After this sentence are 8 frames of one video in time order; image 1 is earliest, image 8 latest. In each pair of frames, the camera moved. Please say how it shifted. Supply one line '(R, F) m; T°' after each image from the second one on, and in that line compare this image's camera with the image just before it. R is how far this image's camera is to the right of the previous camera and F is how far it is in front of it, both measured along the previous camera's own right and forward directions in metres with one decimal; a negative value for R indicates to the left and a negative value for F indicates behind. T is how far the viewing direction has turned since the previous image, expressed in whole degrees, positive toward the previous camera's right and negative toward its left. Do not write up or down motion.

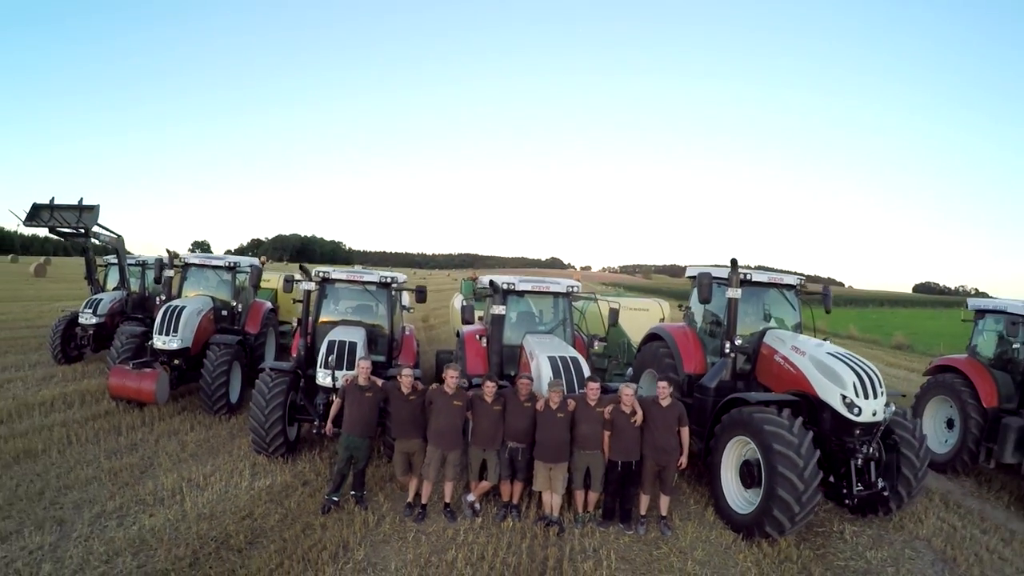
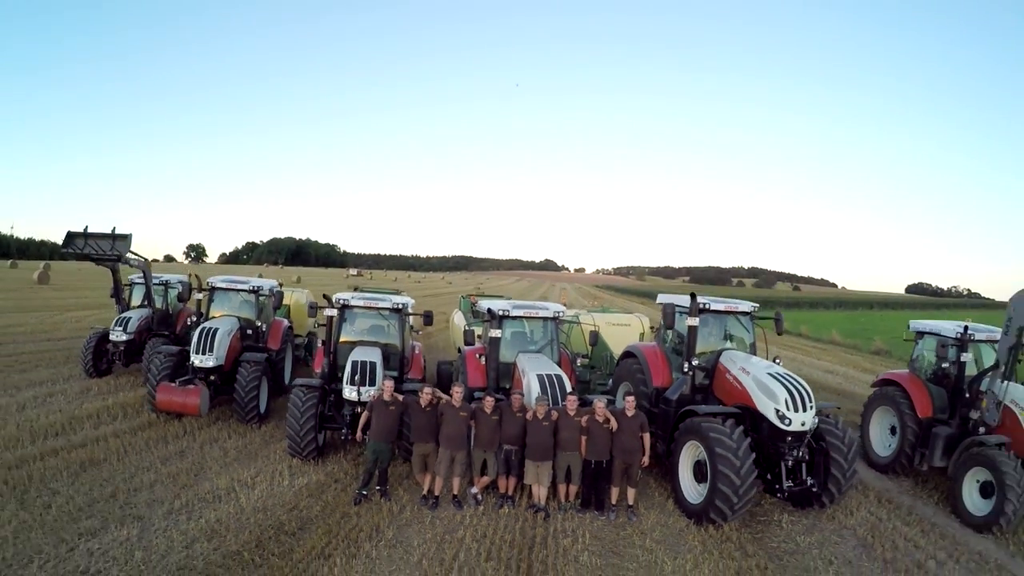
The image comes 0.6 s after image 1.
(0.0, -0.9) m; 0°
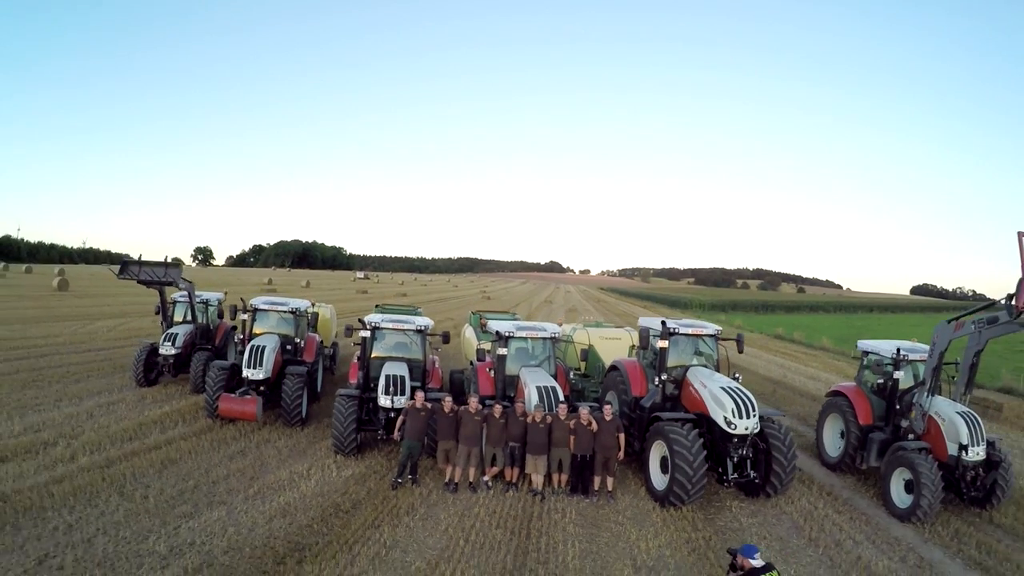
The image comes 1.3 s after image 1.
(0.0, -1.3) m; 0°
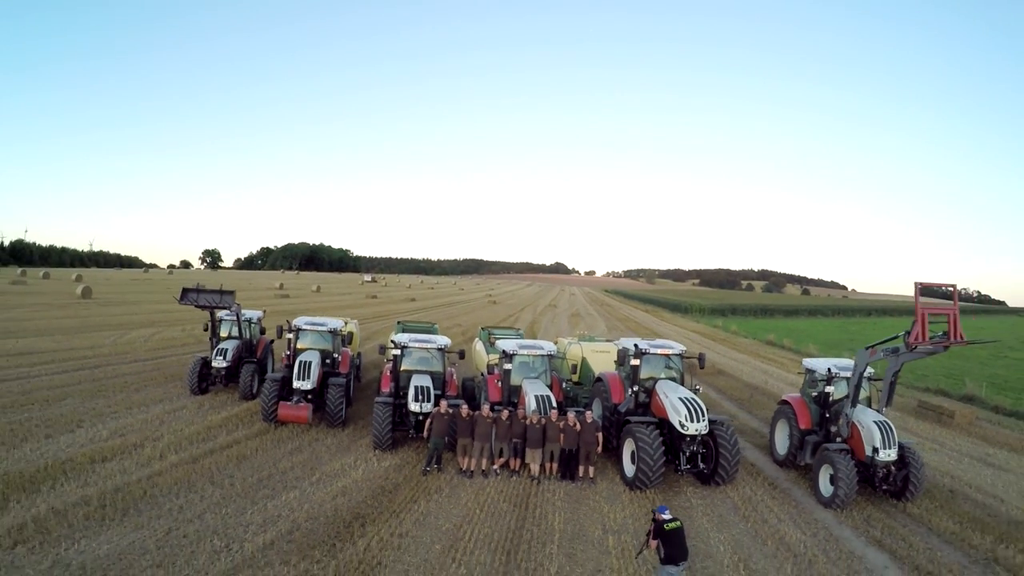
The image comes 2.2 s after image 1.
(0.0, -1.8) m; 0°
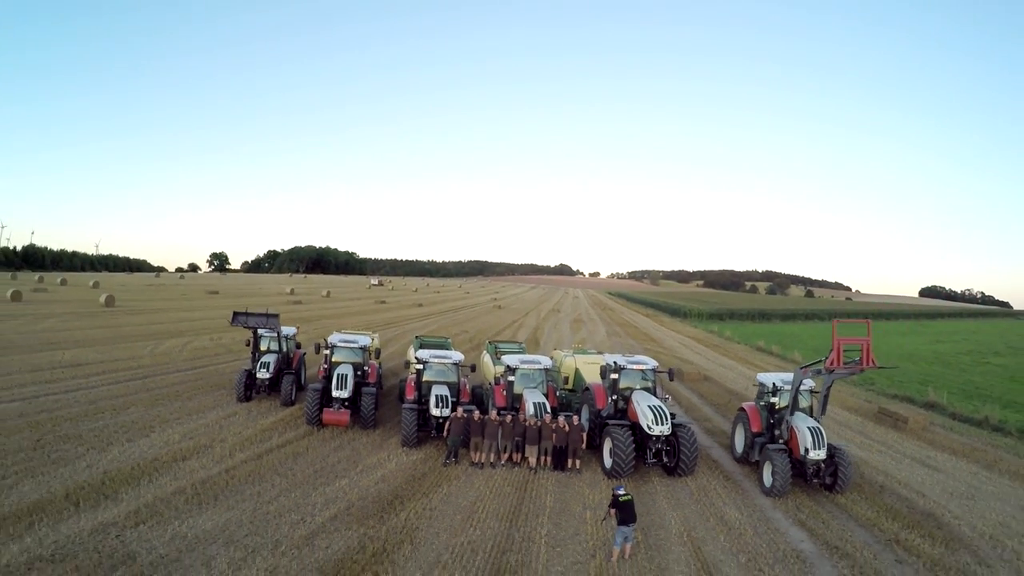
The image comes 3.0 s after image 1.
(0.0, -2.0) m; 0°
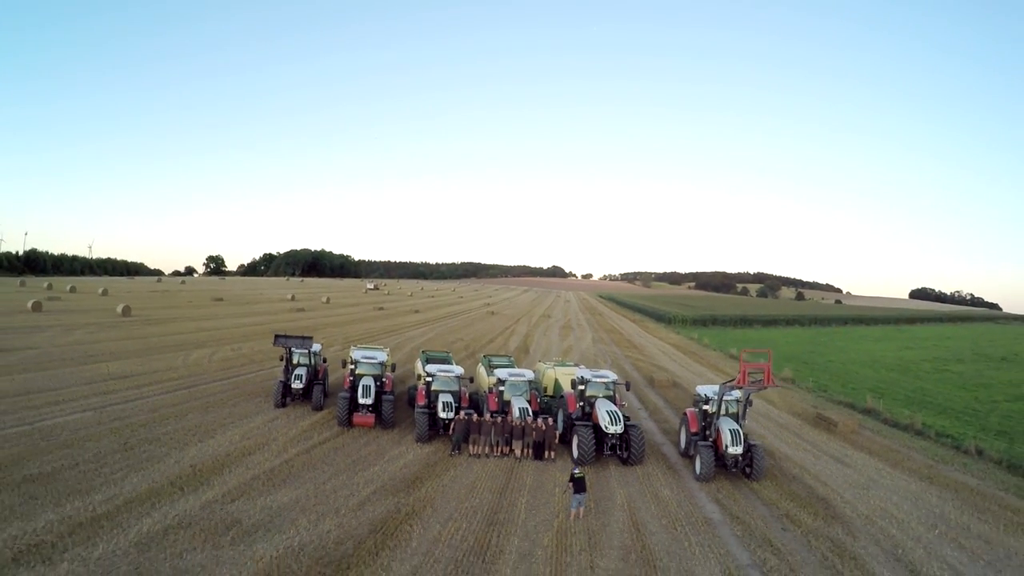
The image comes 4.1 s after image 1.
(+0.1, -3.1) m; +1°
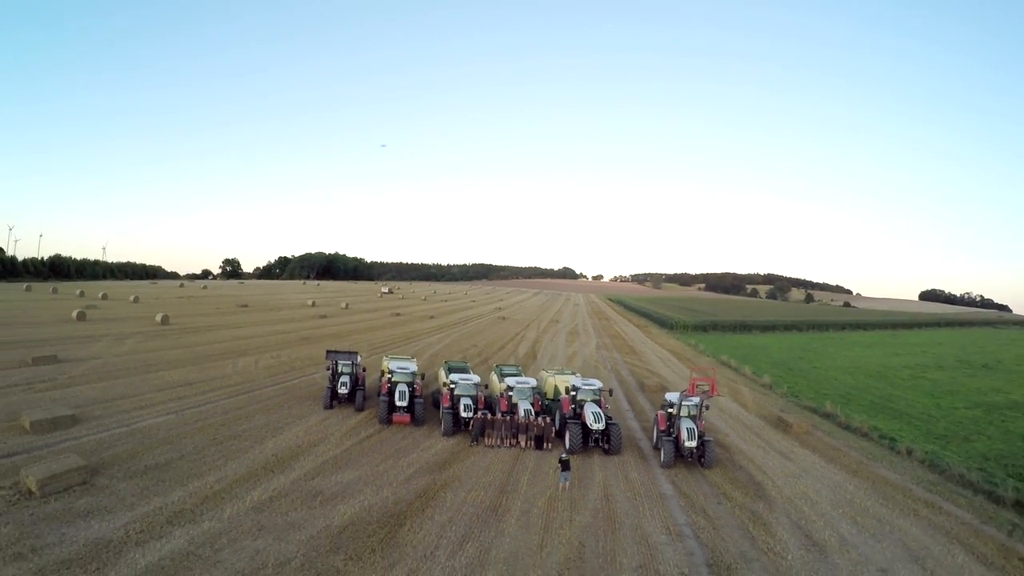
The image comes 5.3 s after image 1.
(+0.1, -3.7) m; -1°
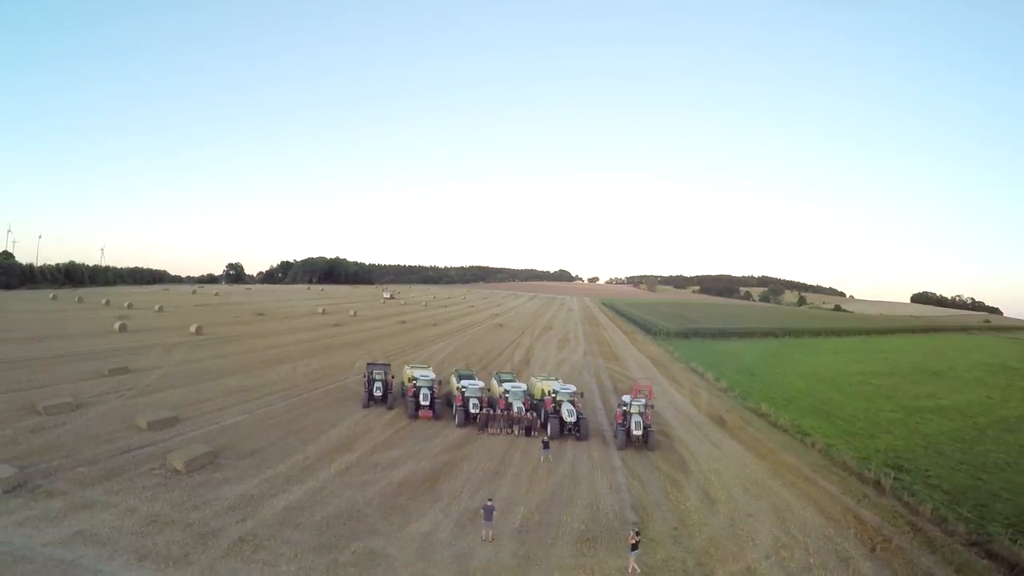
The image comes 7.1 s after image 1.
(0.0, -6.1) m; 0°
